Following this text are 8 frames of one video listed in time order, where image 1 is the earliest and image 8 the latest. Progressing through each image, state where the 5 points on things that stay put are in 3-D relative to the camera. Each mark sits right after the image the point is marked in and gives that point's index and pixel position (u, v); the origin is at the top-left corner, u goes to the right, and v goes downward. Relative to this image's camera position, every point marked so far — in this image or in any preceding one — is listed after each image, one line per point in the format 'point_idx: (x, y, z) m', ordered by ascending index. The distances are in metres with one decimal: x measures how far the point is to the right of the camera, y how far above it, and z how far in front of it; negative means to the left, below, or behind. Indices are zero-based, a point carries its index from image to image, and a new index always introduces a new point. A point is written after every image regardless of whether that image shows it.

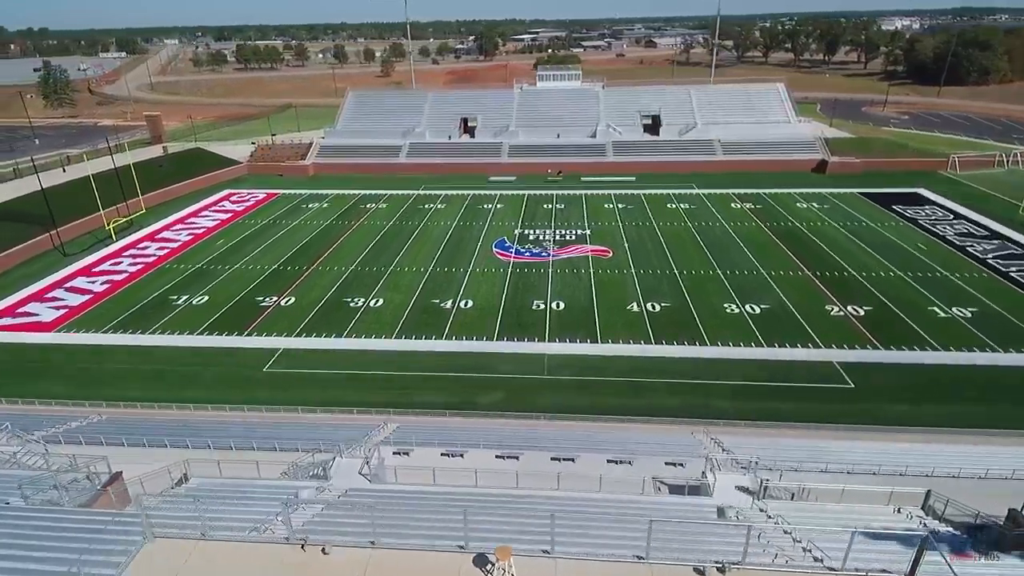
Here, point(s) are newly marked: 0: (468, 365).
0: (-1.2, -2.0, +15.4) m
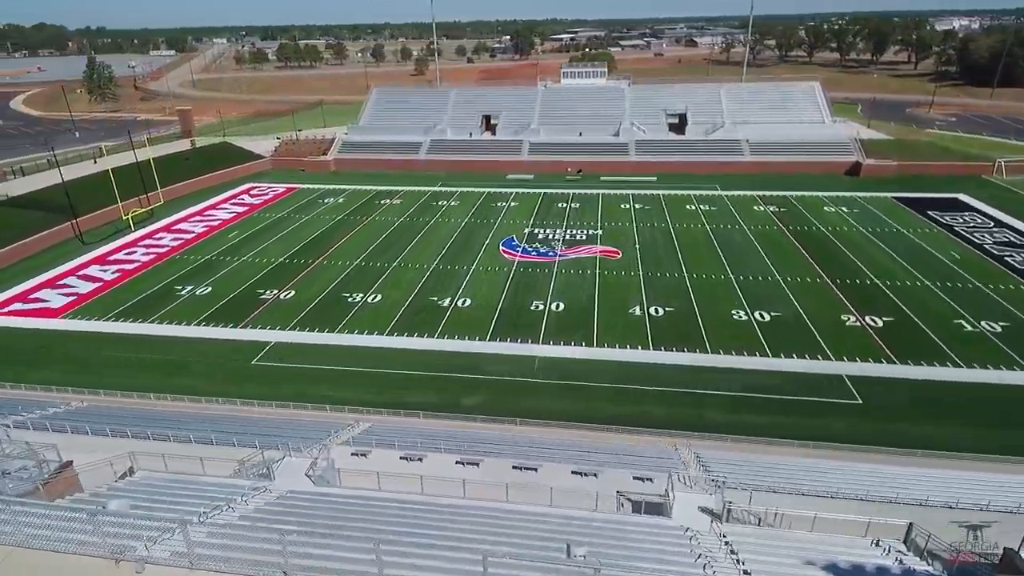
0: (-1.5, -1.9, +15.0) m
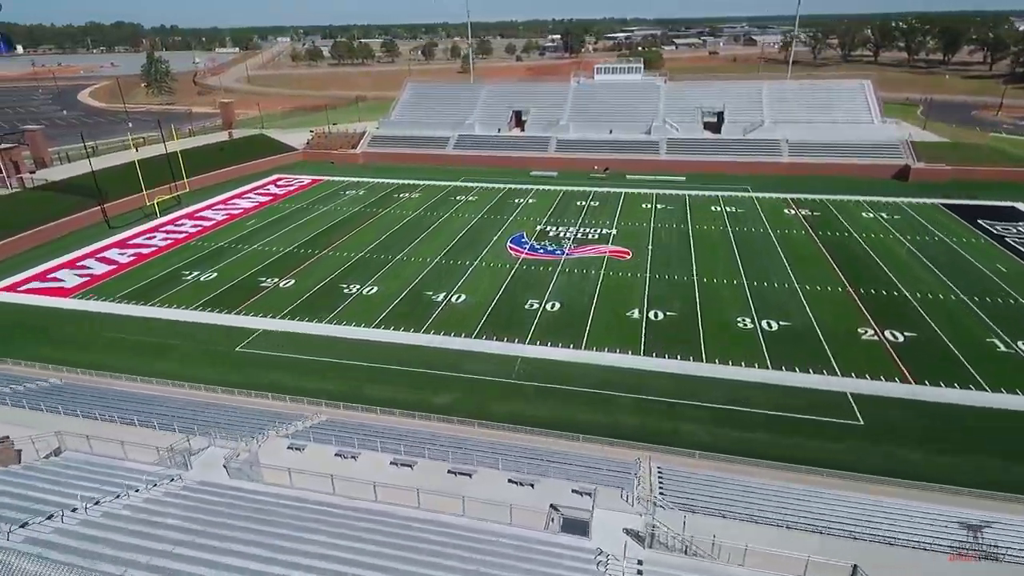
0: (-1.9, -1.8, +14.5) m
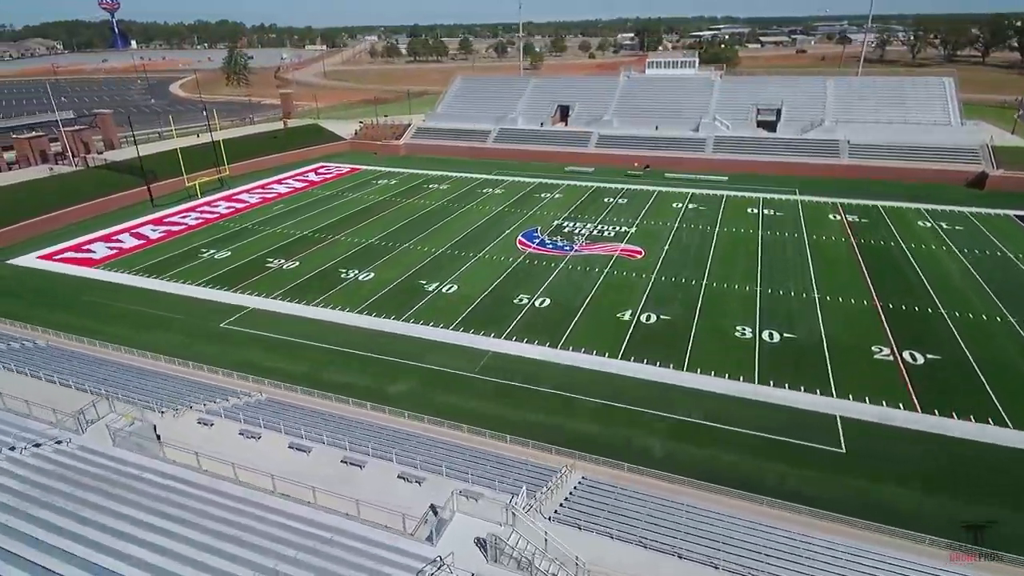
0: (-2.6, -1.5, +14.2) m
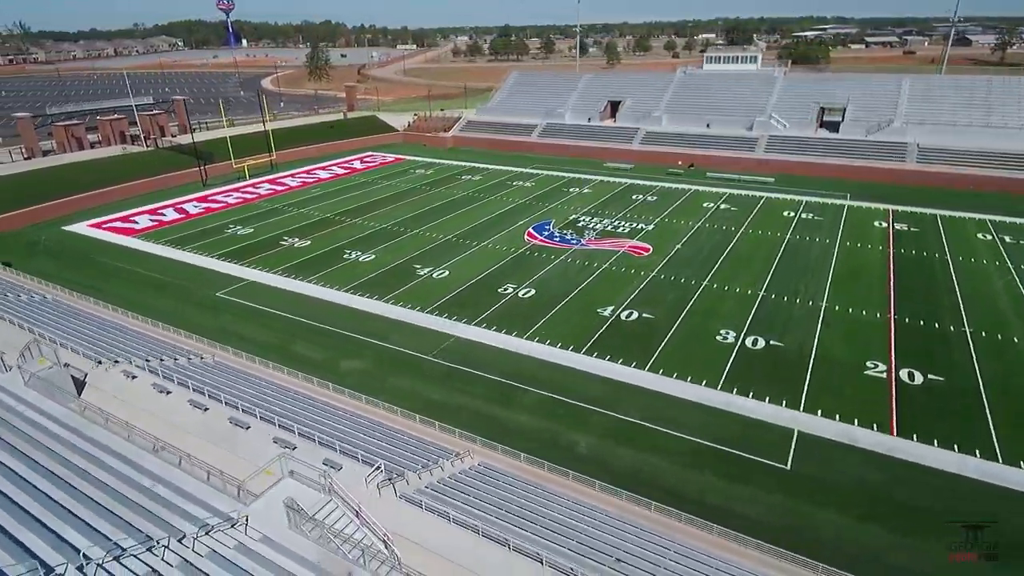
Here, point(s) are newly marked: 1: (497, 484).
0: (-3.4, -1.0, +14.4) m
1: (-0.2, -2.7, +8.3) m
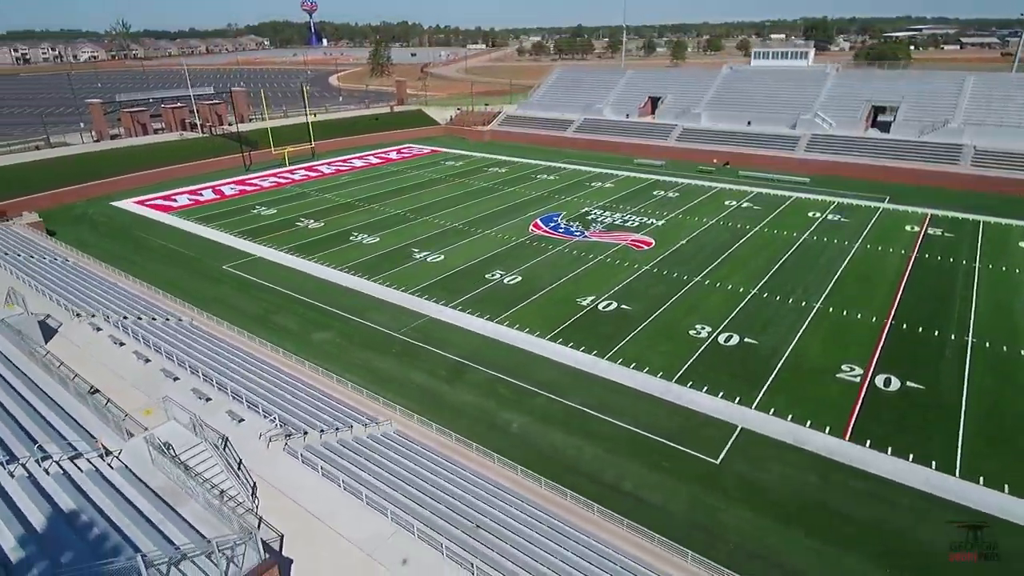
0: (-4.0, -0.4, +14.8) m
1: (-1.6, -2.2, +8.4) m
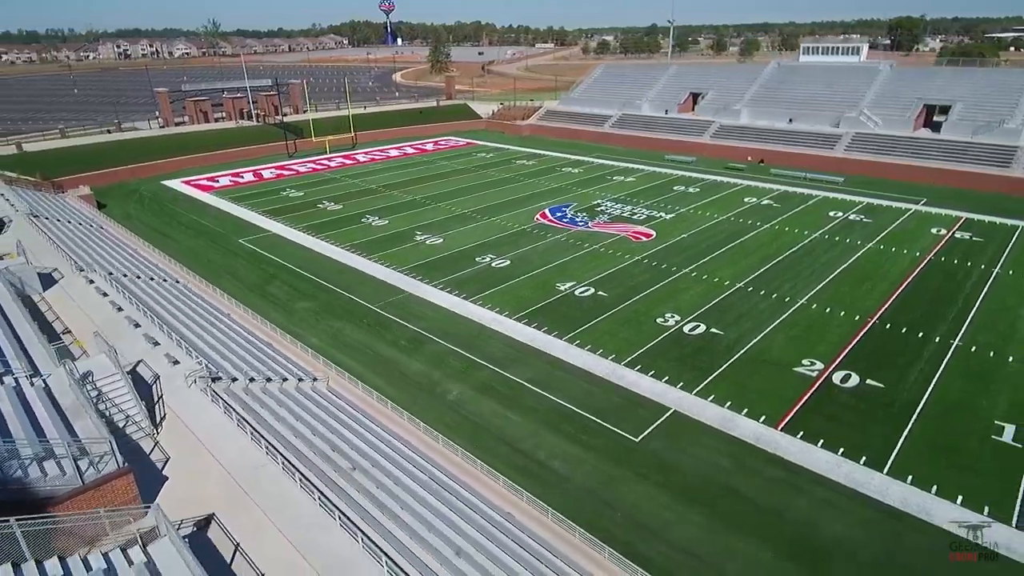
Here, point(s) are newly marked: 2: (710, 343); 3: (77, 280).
0: (-4.4, +0.2, +15.6) m
1: (-2.8, -1.7, +9.0) m
2: (+4.1, -1.1, +12.1) m
3: (-8.5, +0.2, +11.8) m
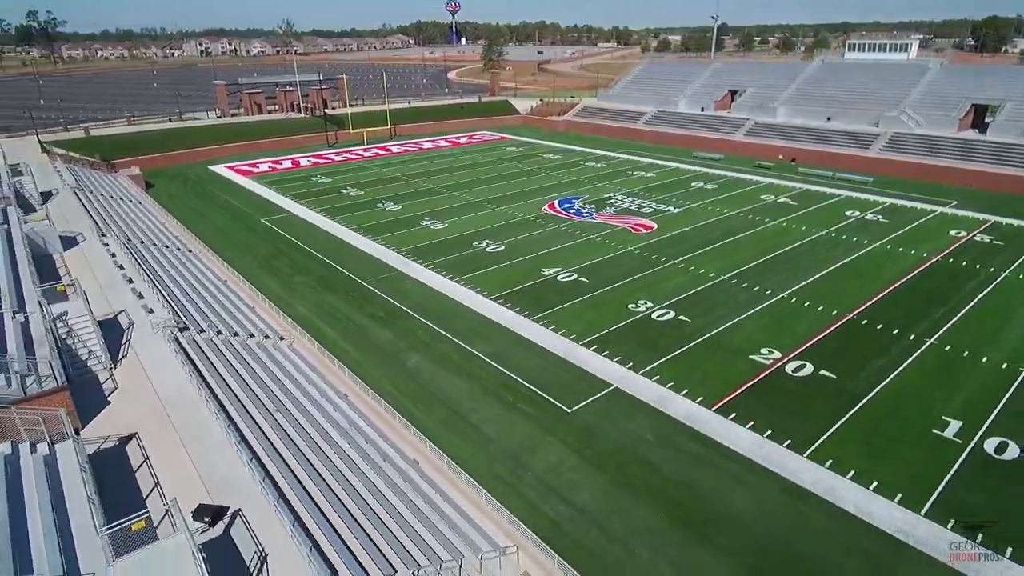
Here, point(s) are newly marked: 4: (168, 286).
0: (-4.7, +0.9, +16.6) m
1: (-3.8, -1.1, +9.8) m
2: (+3.4, -0.9, +12.2) m
3: (-9.1, +1.0, +13.2) m
4: (-6.2, -0.1, +11.0) m
